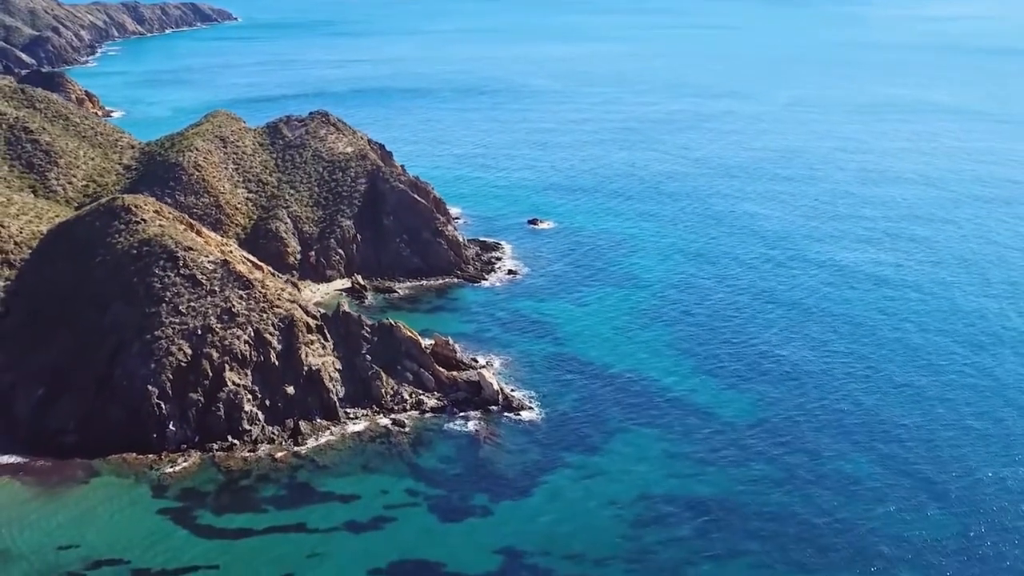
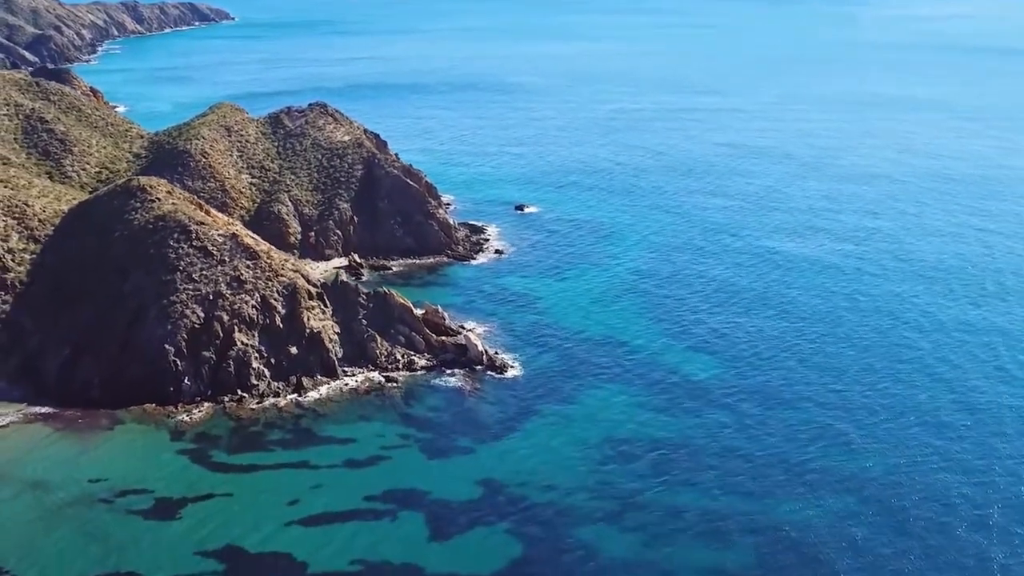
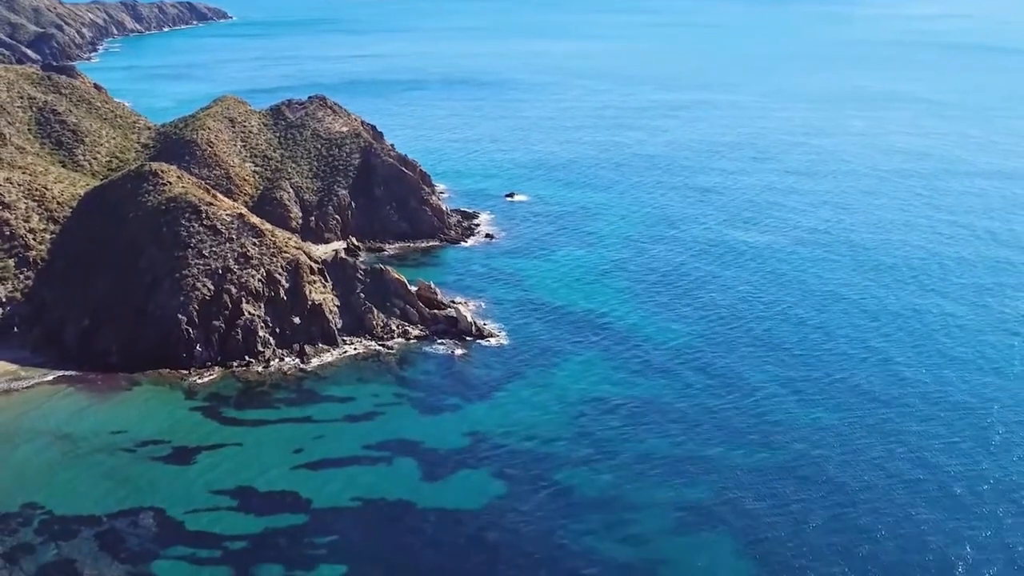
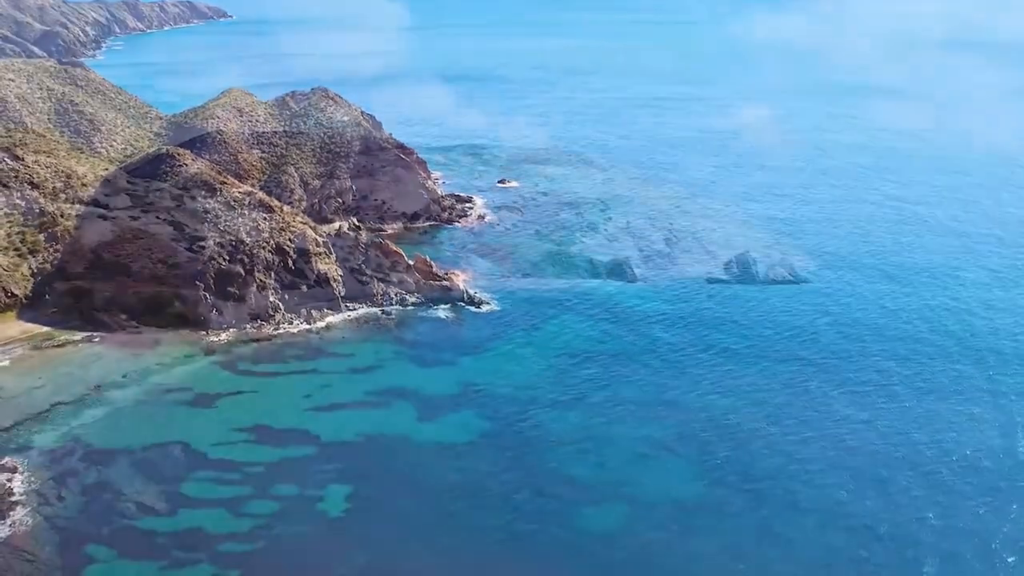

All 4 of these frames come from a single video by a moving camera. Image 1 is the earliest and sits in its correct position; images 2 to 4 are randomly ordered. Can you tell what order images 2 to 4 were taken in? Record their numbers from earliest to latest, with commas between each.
2, 3, 4
